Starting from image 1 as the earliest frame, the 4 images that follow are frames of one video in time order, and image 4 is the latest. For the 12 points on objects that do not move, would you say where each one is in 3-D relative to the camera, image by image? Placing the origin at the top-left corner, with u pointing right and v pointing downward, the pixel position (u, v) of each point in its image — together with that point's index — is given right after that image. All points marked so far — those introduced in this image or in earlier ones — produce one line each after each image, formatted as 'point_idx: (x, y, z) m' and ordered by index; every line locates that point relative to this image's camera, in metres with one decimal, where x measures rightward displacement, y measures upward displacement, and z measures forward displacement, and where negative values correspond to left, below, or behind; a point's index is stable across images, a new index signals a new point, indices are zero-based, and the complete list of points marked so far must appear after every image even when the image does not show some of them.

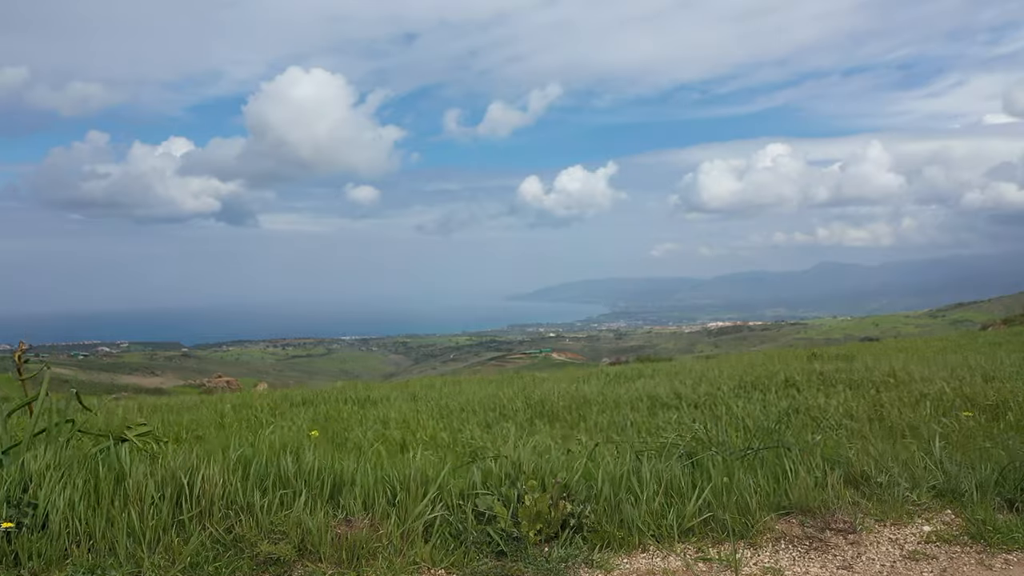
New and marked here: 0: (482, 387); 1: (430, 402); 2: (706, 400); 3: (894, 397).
0: (-0.5, -1.7, +9.9) m
1: (-1.1, -1.5, +7.4) m
2: (+1.9, -1.2, +6.1) m
3: (+3.4, -1.0, +5.3) m
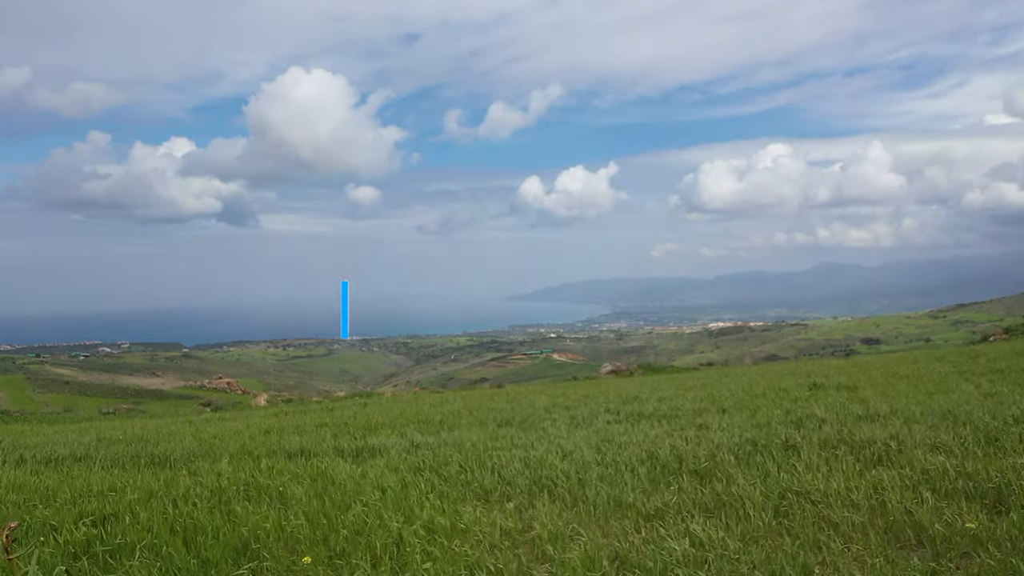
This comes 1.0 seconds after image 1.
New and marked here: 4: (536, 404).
0: (-0.6, -2.4, +9.8) m
1: (-1.1, -2.1, +7.4) m
2: (+1.9, -1.8, +6.0) m
3: (+3.4, -1.7, +5.3) m
4: (+0.6, -3.0, +15.3) m
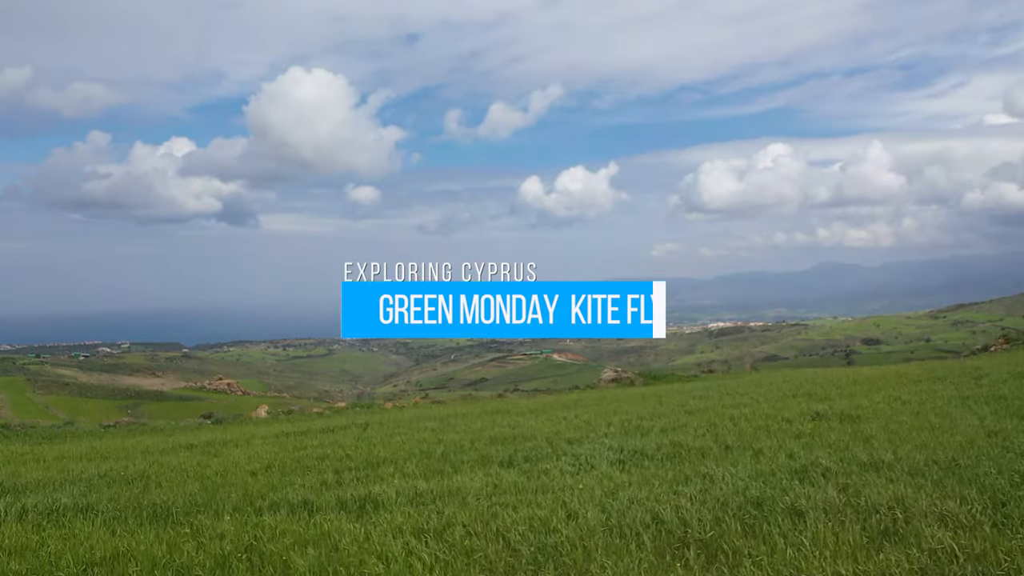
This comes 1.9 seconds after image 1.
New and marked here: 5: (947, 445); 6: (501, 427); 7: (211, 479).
0: (-0.5, -3.1, +9.8) m
1: (-1.1, -2.8, +7.3) m
2: (+2.0, -2.6, +6.0) m
3: (+3.4, -2.4, +5.2) m
4: (+0.7, -3.7, +15.3) m
5: (+7.5, -2.7, +10.2) m
6: (-0.3, -4.0, +17.4) m
7: (-5.5, -3.5, +10.8) m
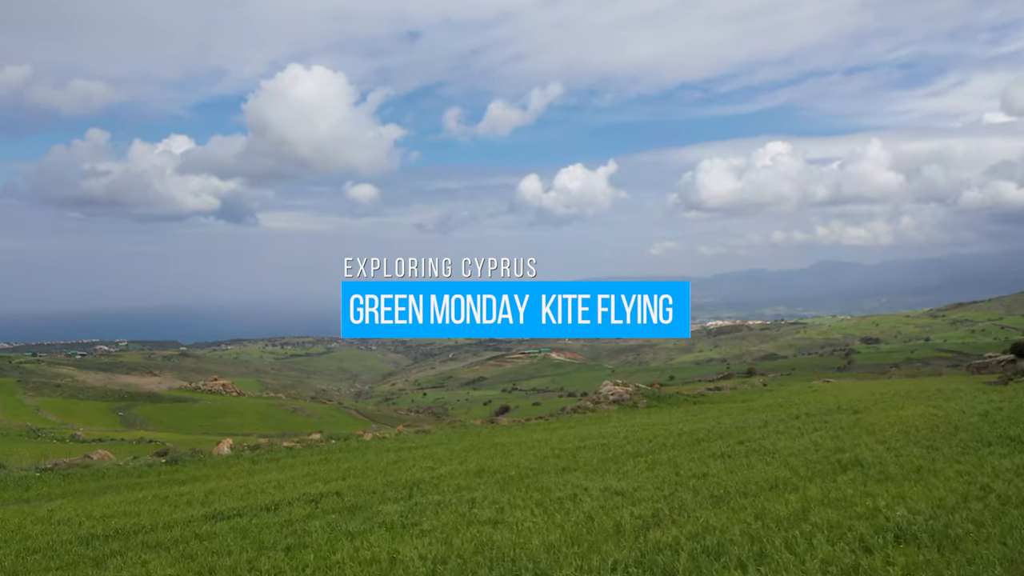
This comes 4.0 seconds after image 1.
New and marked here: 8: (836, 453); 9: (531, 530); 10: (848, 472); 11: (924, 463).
0: (-0.9, -4.4, +6.0) m
1: (-1.5, -4.2, +3.5) m
2: (+1.5, -3.9, +2.2) m
3: (+3.0, -3.7, +1.5) m
4: (+0.2, -5.0, +11.5) m
5: (+7.0, -4.0, +6.4) m
6: (-0.7, -5.3, +13.6) m
7: (-5.9, -4.8, +7.0) m
8: (+10.1, -5.1, +18.4) m
9: (+0.4, -5.1, +12.6) m
10: (+8.9, -4.8, +15.7) m
11: (+11.2, -4.7, +16.1) m
